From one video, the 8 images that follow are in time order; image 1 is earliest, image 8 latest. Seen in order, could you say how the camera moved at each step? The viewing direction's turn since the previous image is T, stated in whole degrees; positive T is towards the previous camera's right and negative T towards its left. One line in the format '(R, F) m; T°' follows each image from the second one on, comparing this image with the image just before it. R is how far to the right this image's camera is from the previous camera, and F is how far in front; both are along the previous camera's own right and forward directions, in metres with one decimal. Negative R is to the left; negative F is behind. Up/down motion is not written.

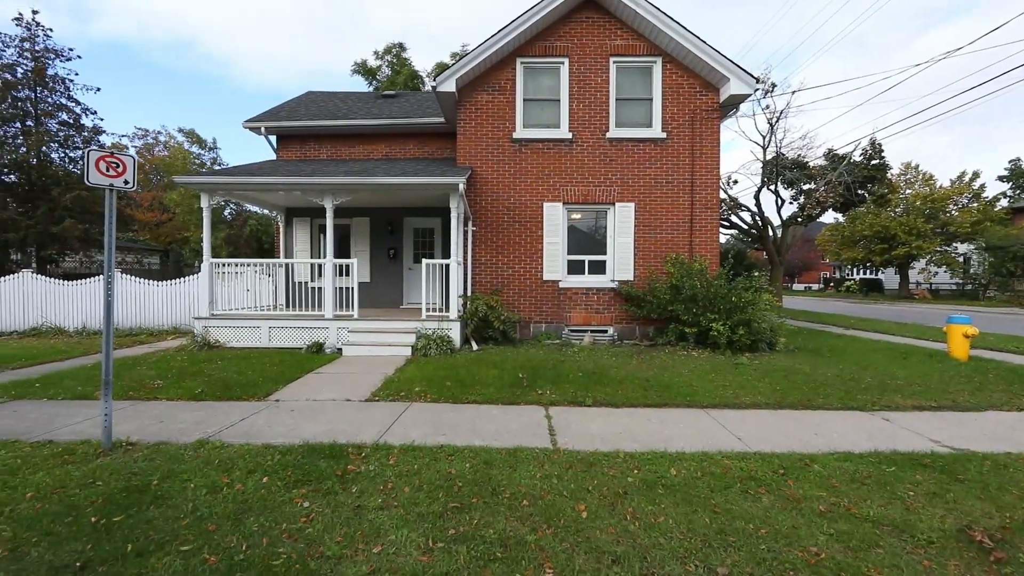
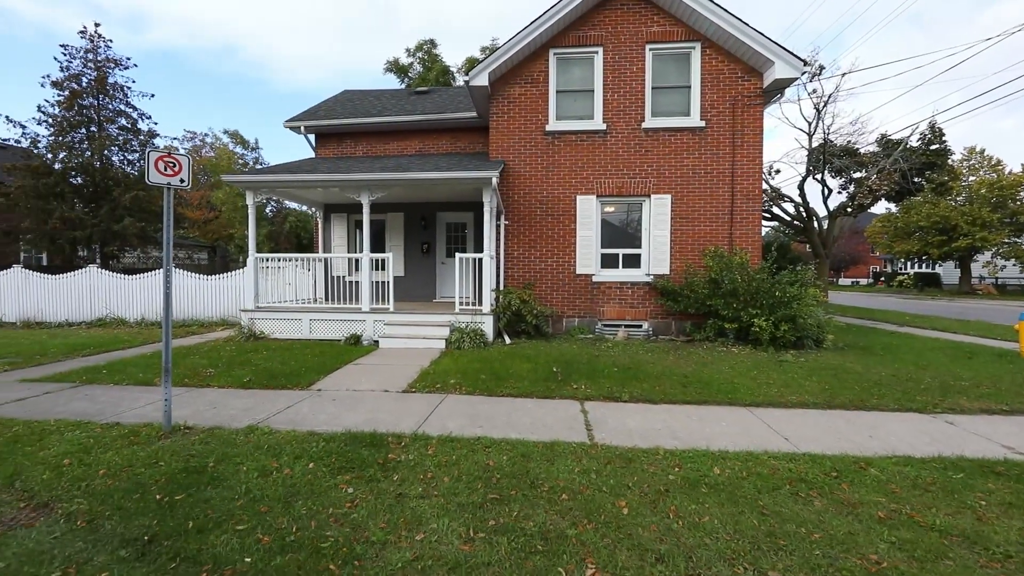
(-0.1, 0.0) m; -4°
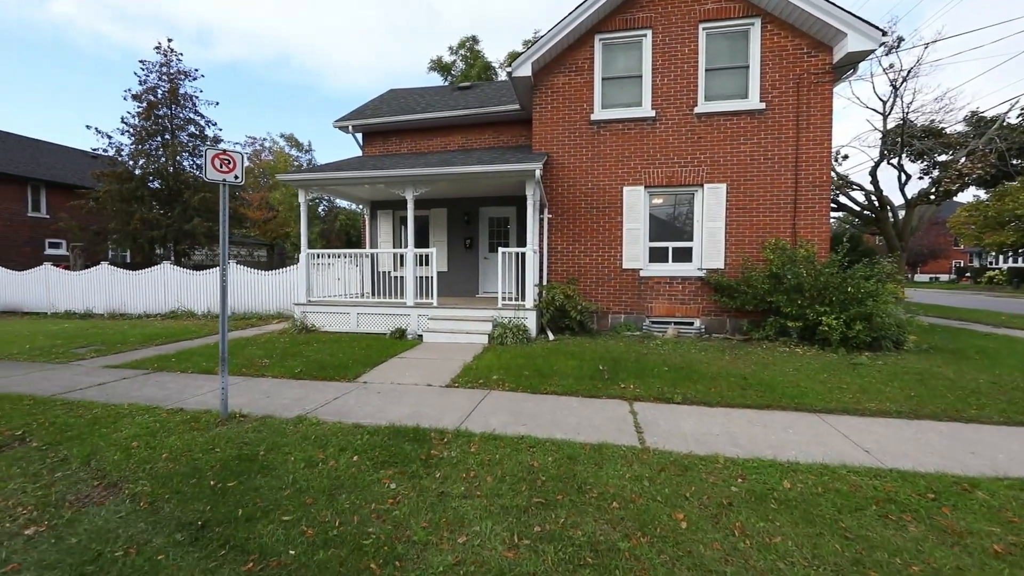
(0.0, +0.2) m; -6°
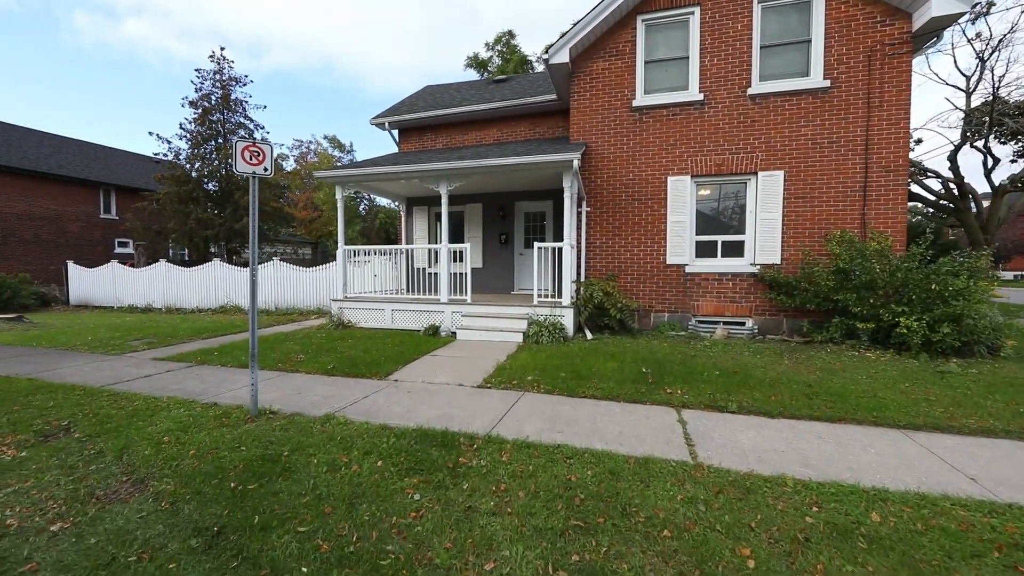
(0.0, +0.3) m; -5°
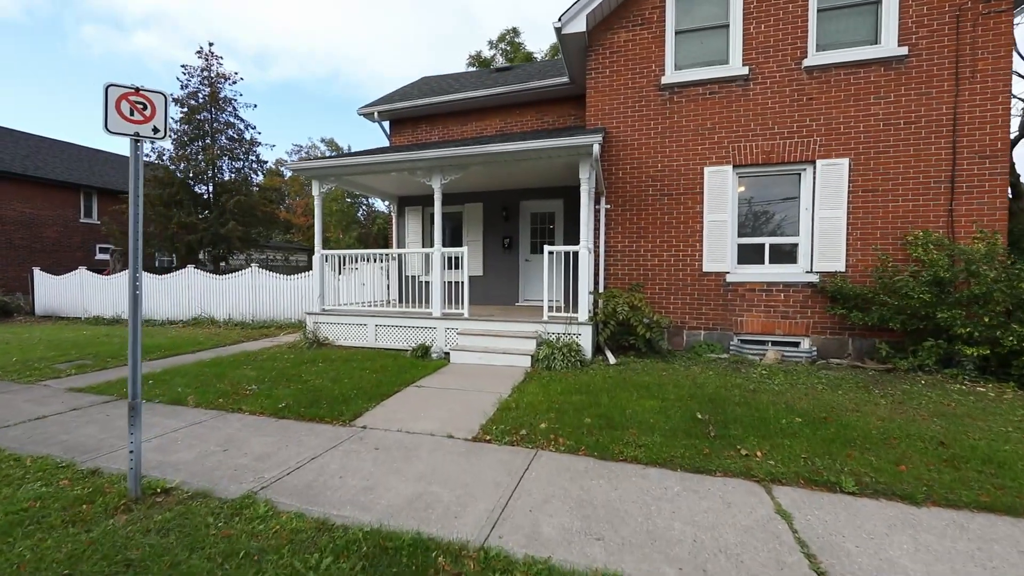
(-0.1, +1.4) m; 0°
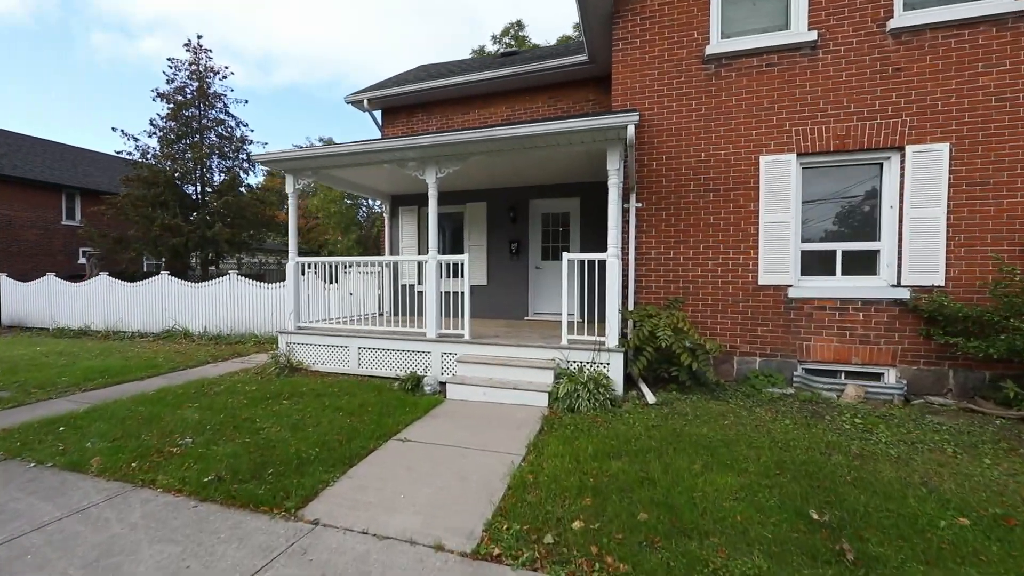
(-0.1, +1.3) m; 0°
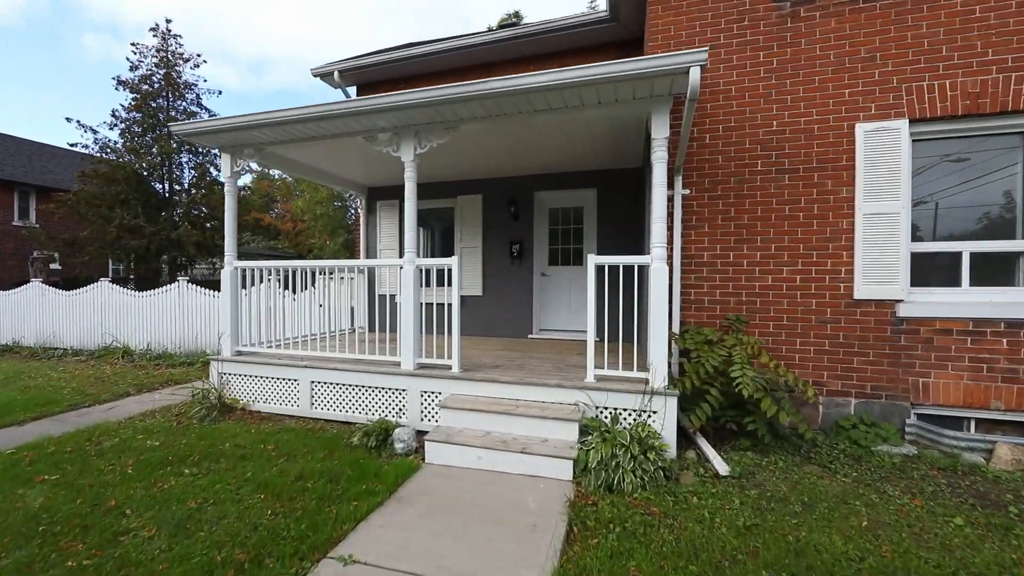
(-0.1, +1.6) m; +1°
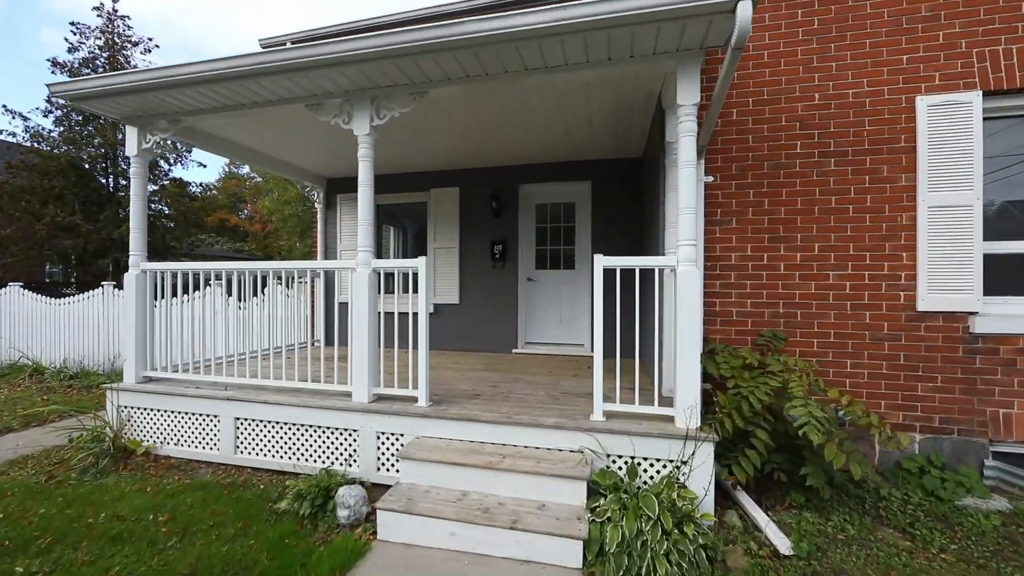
(0.0, +1.0) m; +3°
